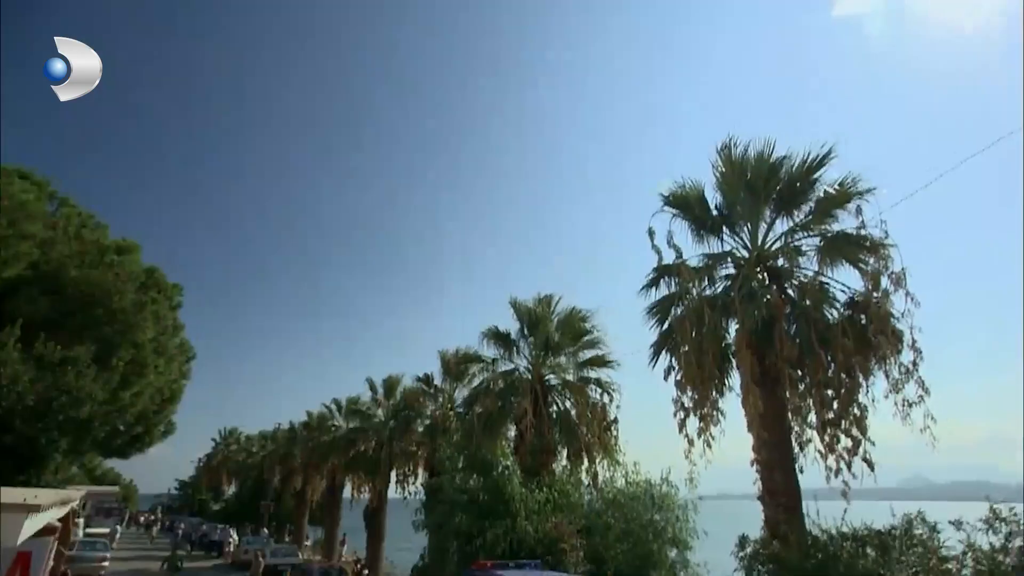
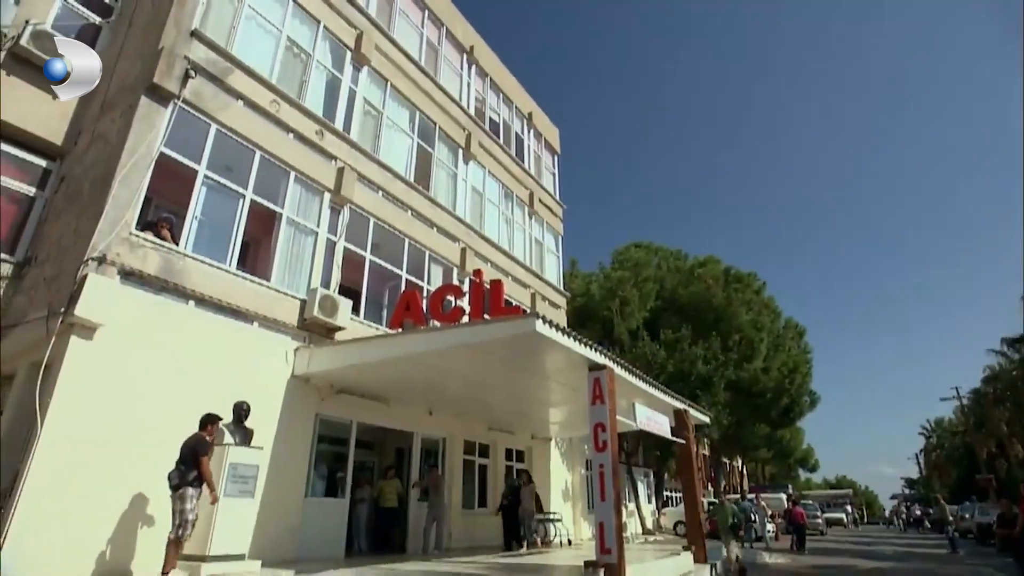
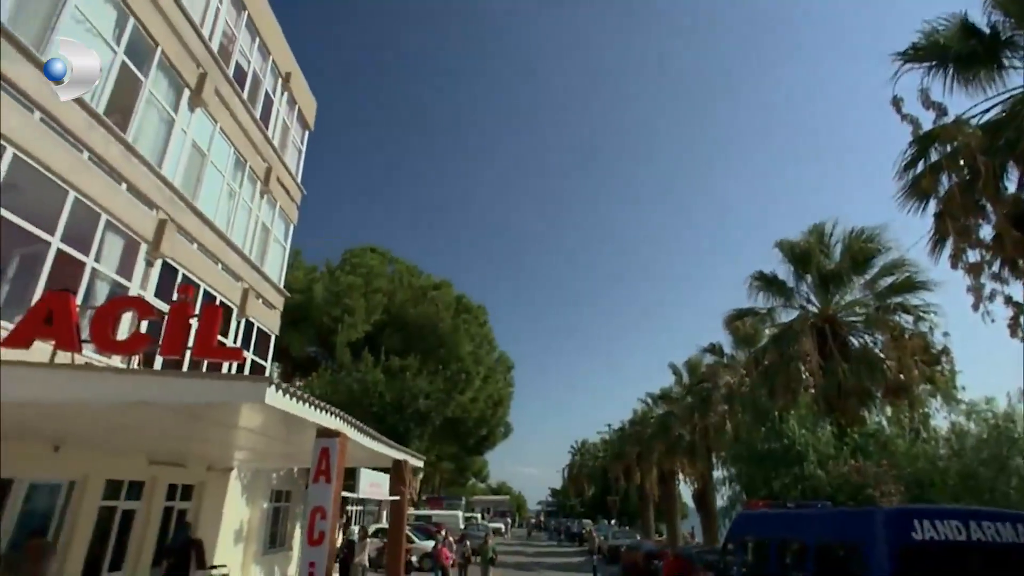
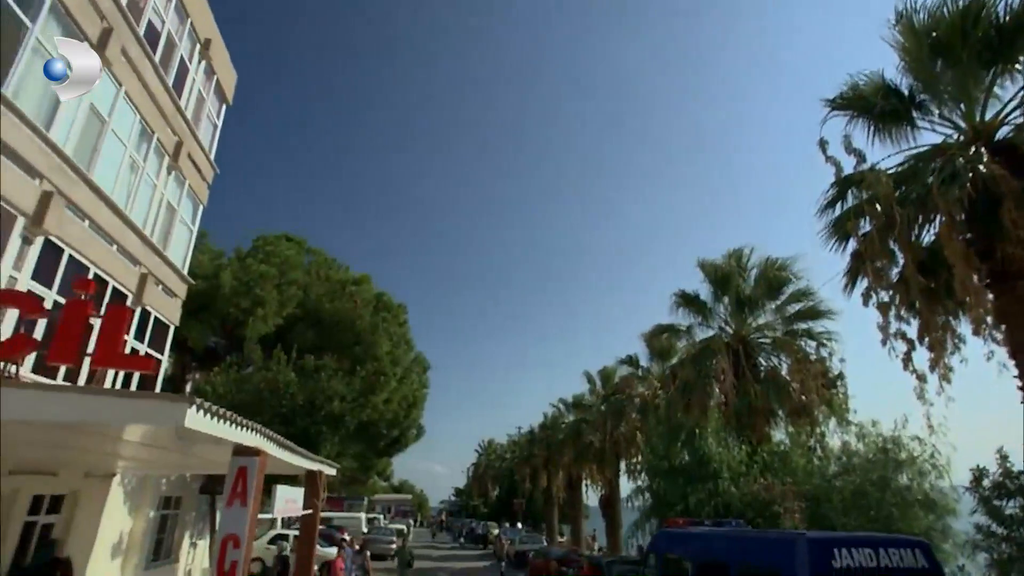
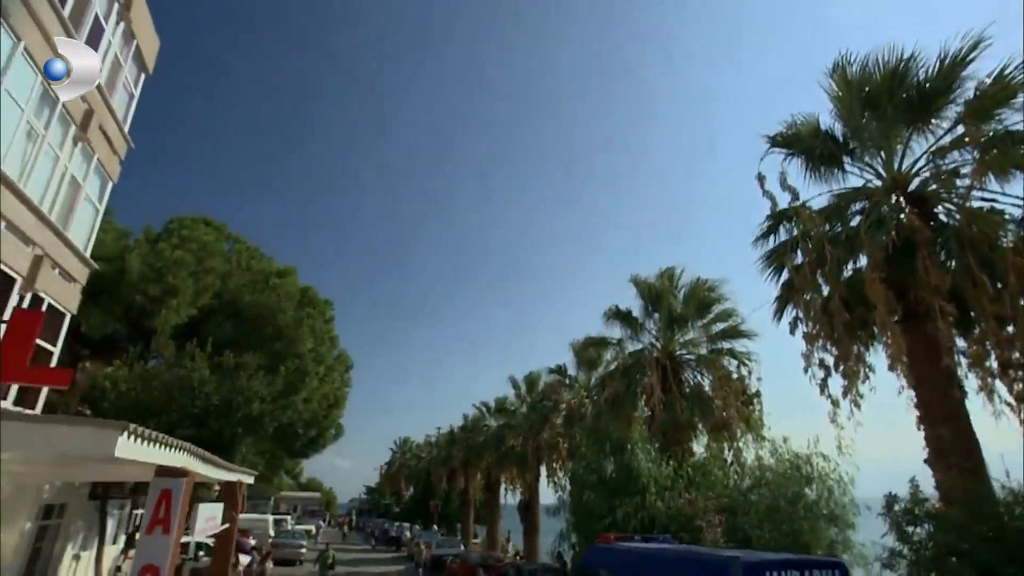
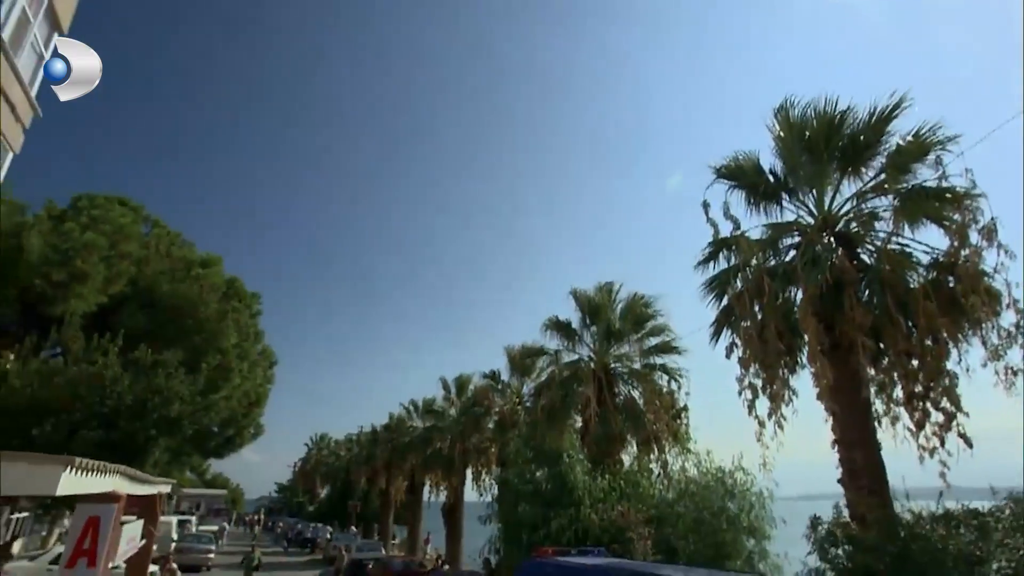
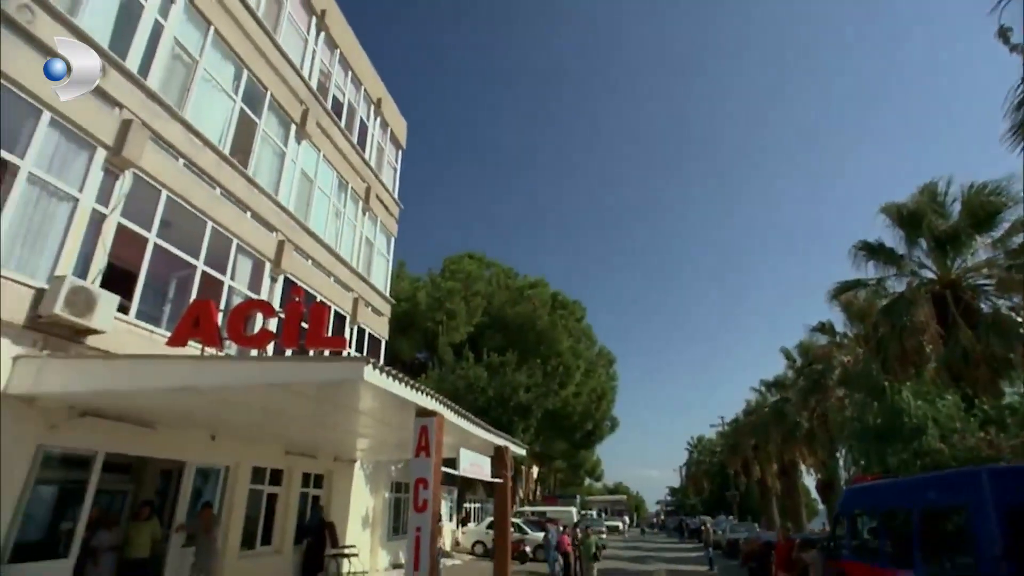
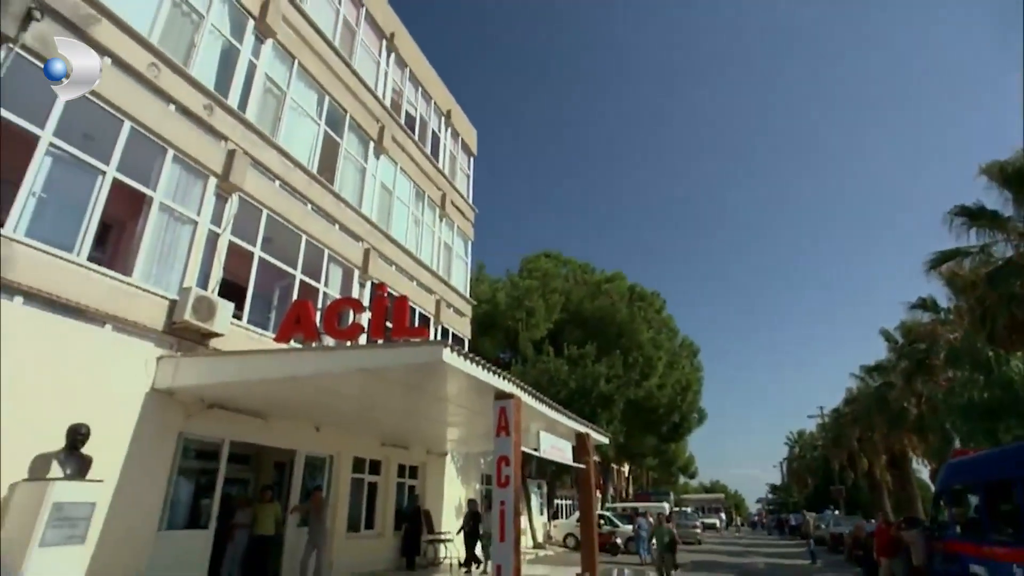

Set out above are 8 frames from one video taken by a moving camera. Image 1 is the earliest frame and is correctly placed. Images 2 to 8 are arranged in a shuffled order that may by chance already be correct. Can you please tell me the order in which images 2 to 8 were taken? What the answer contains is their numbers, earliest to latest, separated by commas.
6, 5, 4, 3, 7, 8, 2
